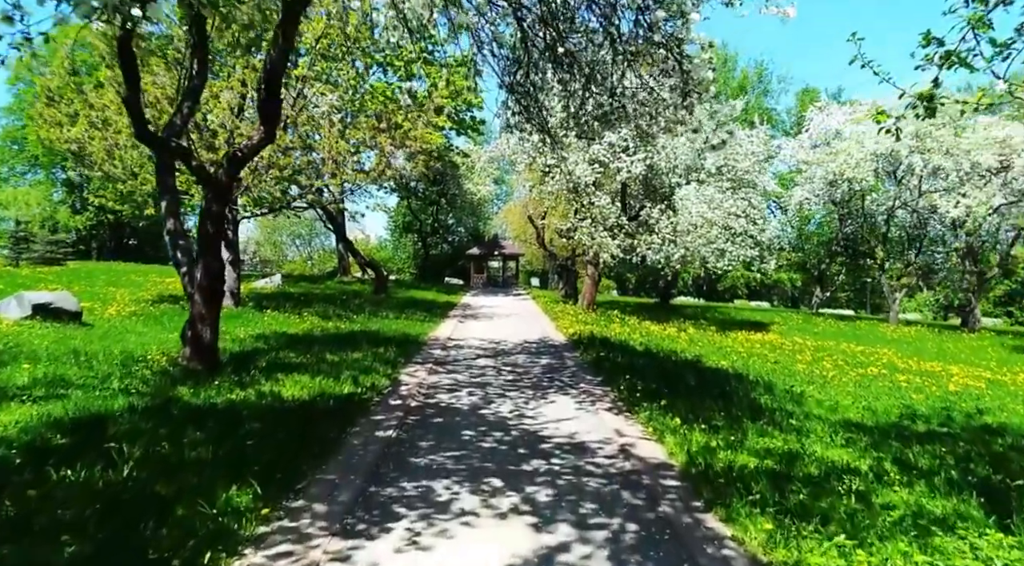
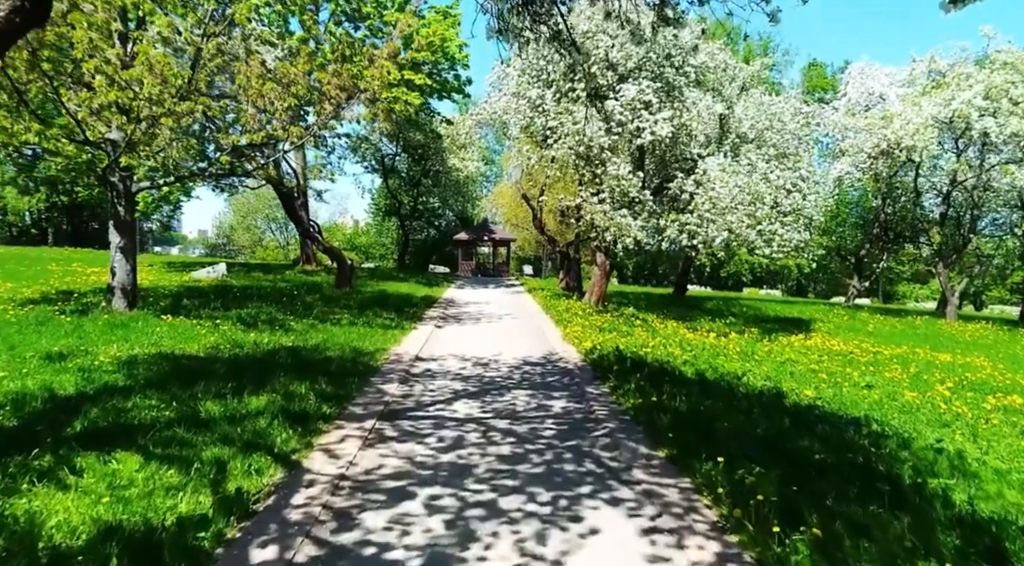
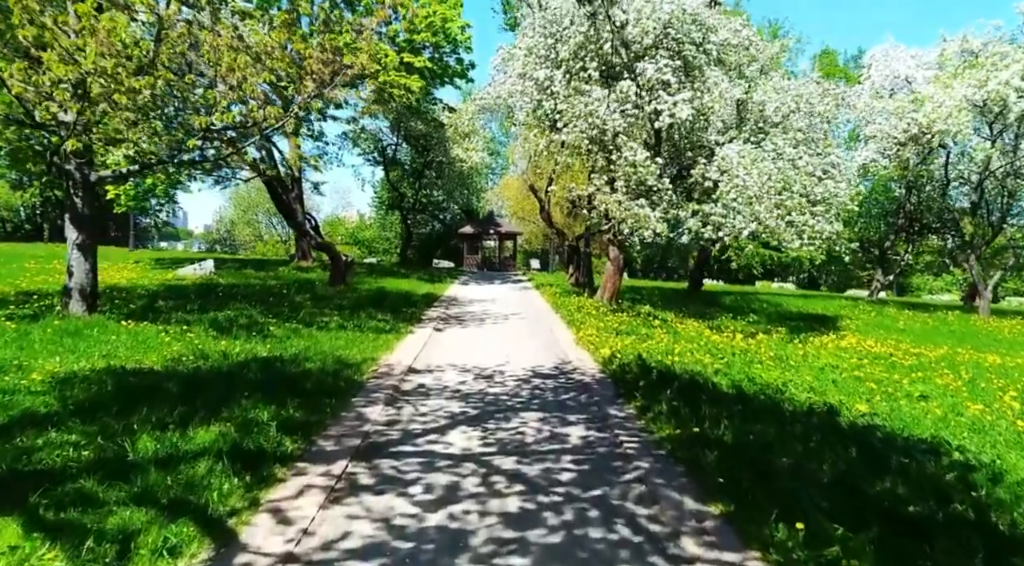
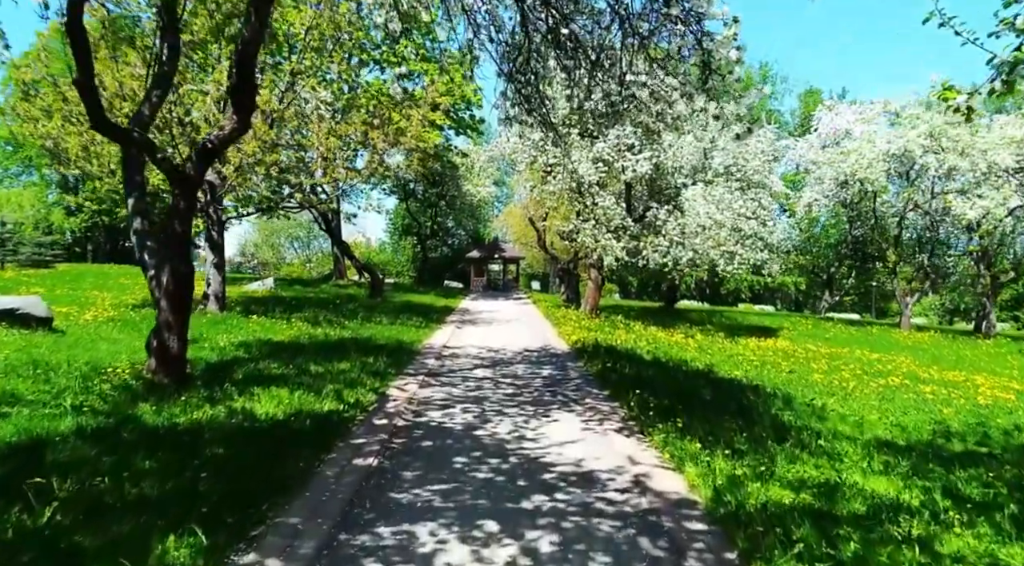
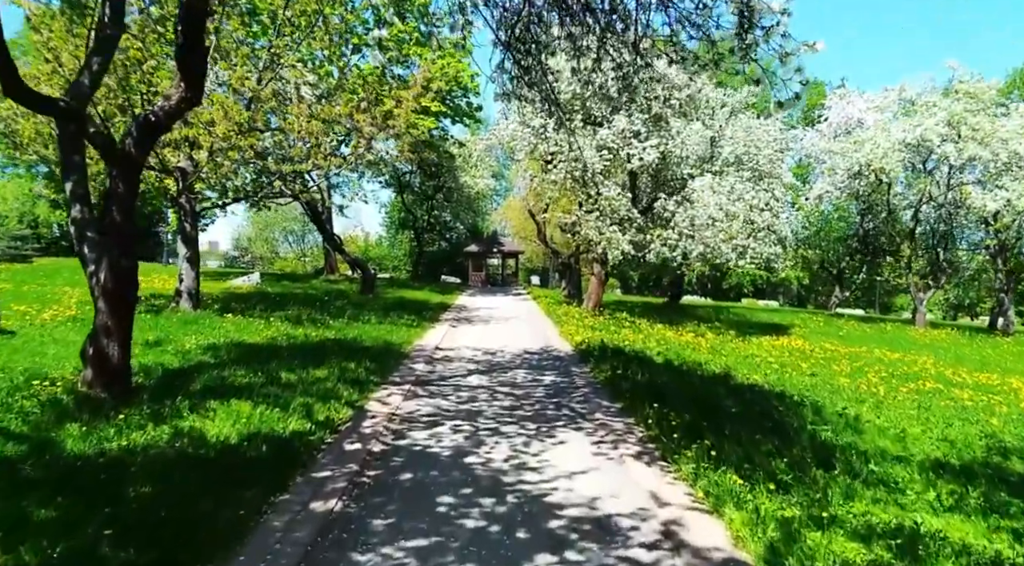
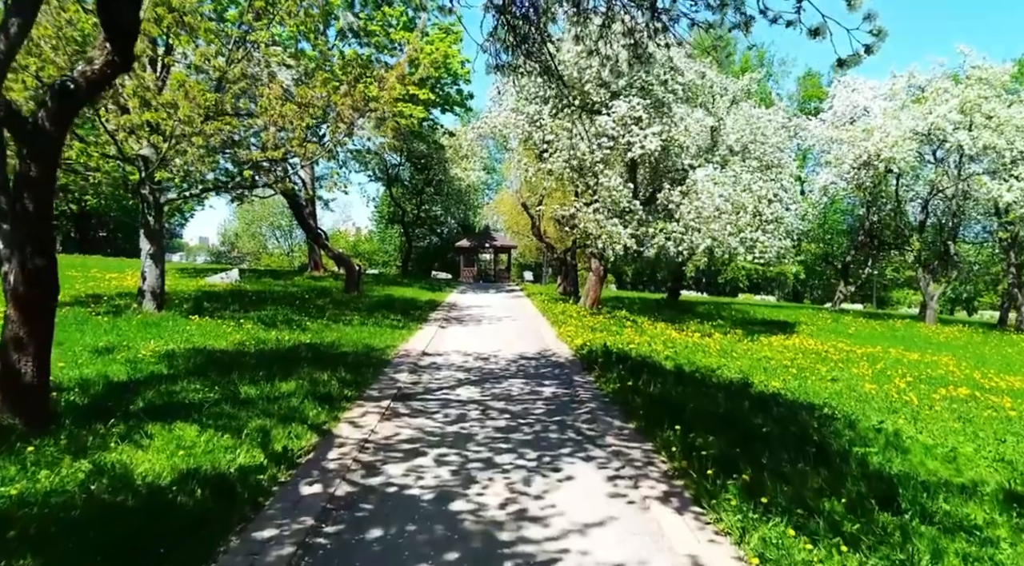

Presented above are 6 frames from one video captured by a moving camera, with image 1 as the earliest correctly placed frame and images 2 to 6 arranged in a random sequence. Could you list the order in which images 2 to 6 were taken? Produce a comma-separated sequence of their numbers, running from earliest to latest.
4, 5, 6, 2, 3
